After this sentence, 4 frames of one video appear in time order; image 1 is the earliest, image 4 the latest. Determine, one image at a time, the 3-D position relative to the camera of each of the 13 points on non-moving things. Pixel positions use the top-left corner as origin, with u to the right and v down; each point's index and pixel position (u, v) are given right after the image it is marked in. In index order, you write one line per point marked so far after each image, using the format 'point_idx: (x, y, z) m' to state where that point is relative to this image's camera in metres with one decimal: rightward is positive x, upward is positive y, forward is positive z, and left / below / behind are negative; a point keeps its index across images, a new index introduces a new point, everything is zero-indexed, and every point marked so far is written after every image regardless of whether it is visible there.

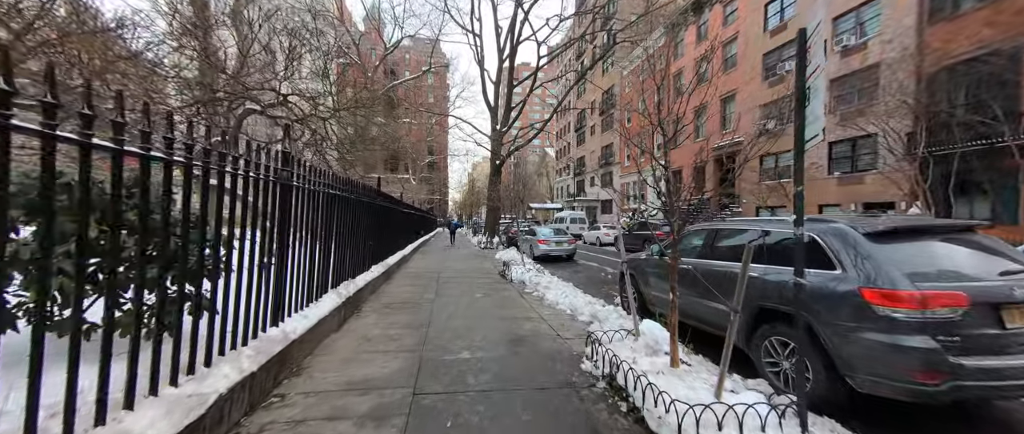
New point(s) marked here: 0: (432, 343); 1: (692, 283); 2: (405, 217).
0: (-0.9, -1.5, +3.9) m
1: (+2.4, -0.9, +4.3) m
2: (-4.4, 0.0, +13.4) m
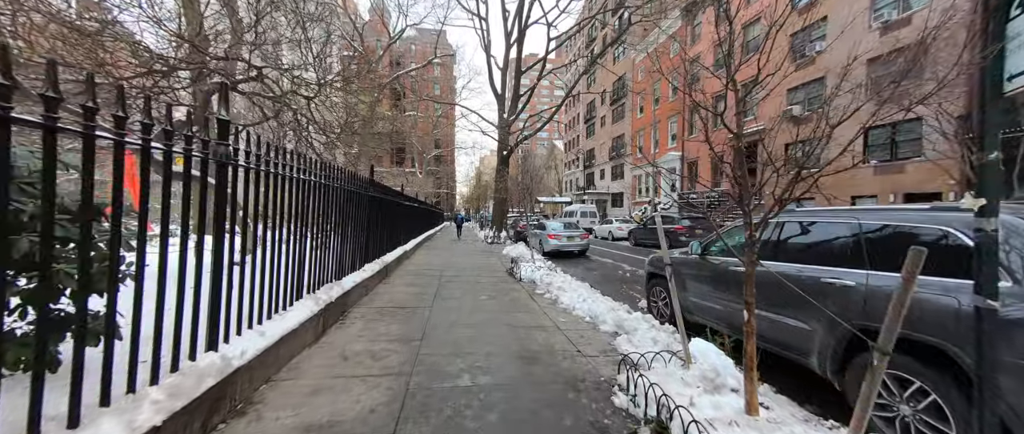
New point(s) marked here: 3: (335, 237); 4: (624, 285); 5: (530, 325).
0: (-0.8, -1.4, +3.2) m
1: (+2.5, -0.8, +3.5) m
2: (-4.1, +0.3, +12.8) m
3: (-3.0, -0.3, +5.6) m
4: (+2.4, -1.5, +7.2) m
5: (+0.2, -1.4, +4.4) m
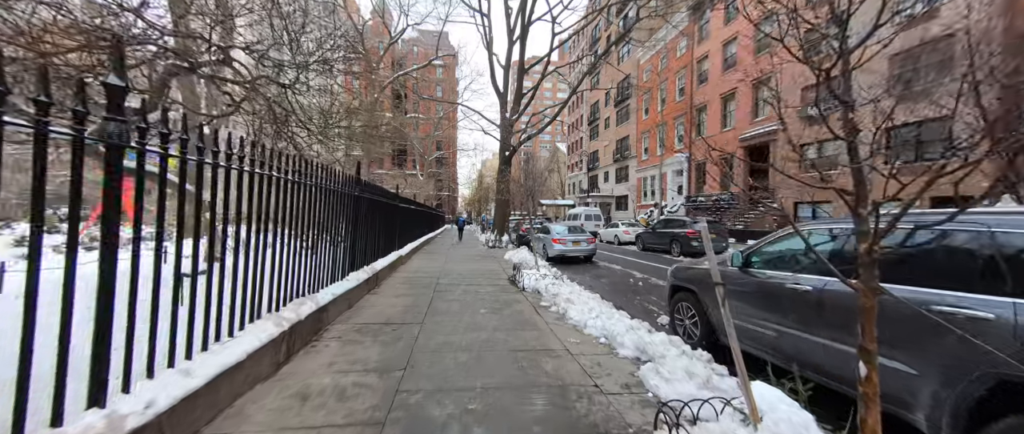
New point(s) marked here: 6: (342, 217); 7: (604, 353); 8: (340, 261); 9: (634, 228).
0: (-0.8, -1.4, +2.5) m
1: (+2.5, -0.8, +2.9) m
2: (-4.0, +0.2, +12.1) m
3: (-2.9, -0.4, +5.0) m
4: (+2.5, -1.6, +6.5) m
5: (+0.3, -1.5, +3.7) m
6: (-3.0, 0.0, +5.7) m
7: (+1.0, -1.5, +3.6) m
8: (-3.1, -0.8, +5.9) m
9: (+6.8, -0.6, +18.3) m
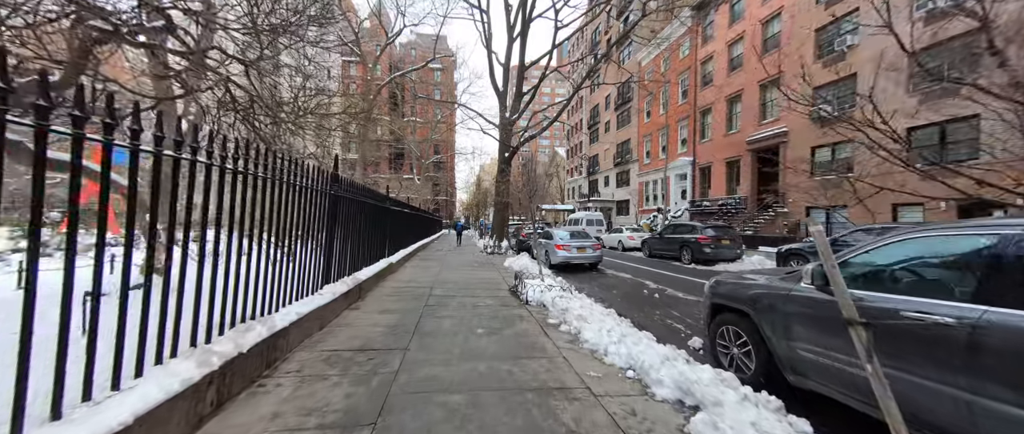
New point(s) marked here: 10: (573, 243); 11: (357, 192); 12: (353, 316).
0: (-0.8, -1.4, +1.7) m
1: (+2.6, -0.8, +2.1) m
2: (-4.0, 0.0, +11.3) m
3: (-2.9, -0.4, +4.2) m
4: (+2.5, -1.6, +5.7) m
5: (+0.3, -1.5, +2.9) m
6: (-3.0, -0.1, +4.9) m
7: (+1.1, -1.5, +2.8) m
8: (-3.0, -0.8, +5.0) m
9: (+6.8, -0.9, +17.6) m
10: (+2.0, -0.9, +10.8) m
11: (-3.2, +0.5, +6.7) m
12: (-2.4, -1.5, +5.0) m
